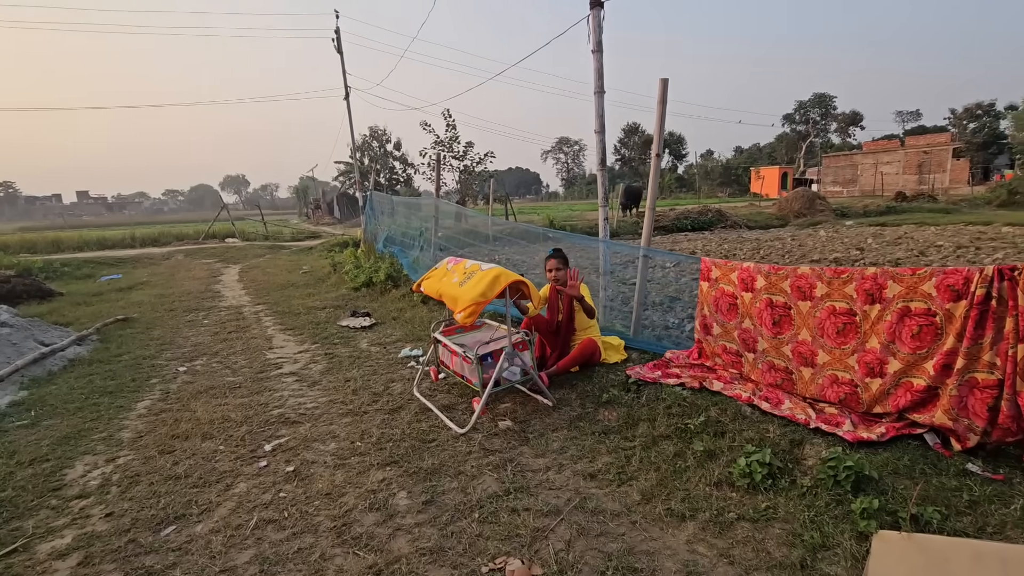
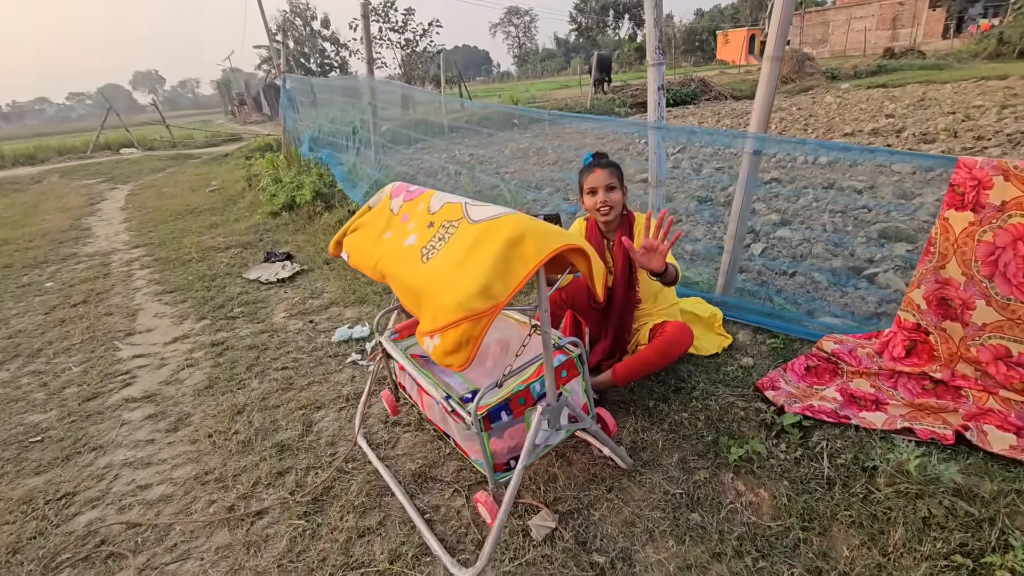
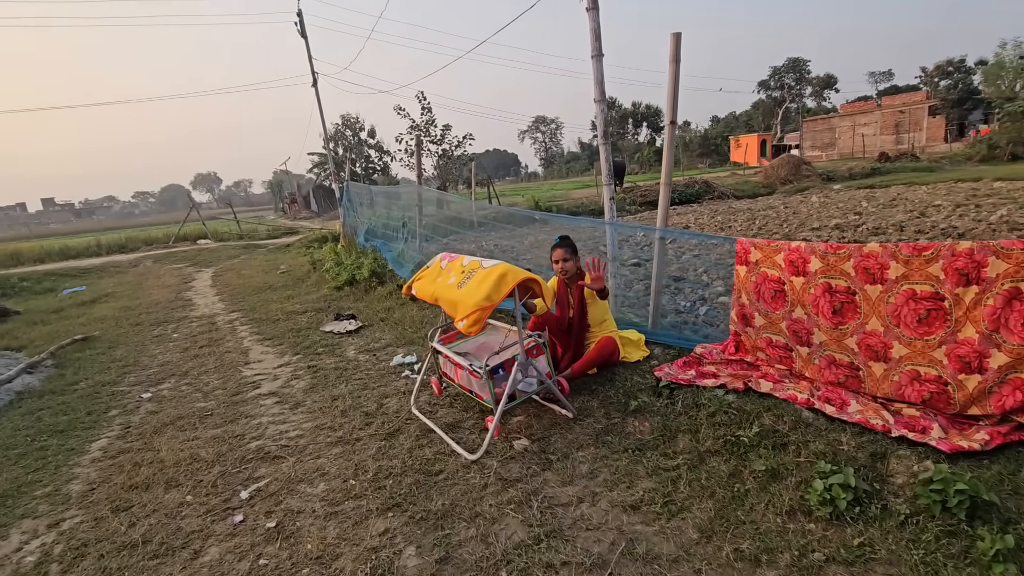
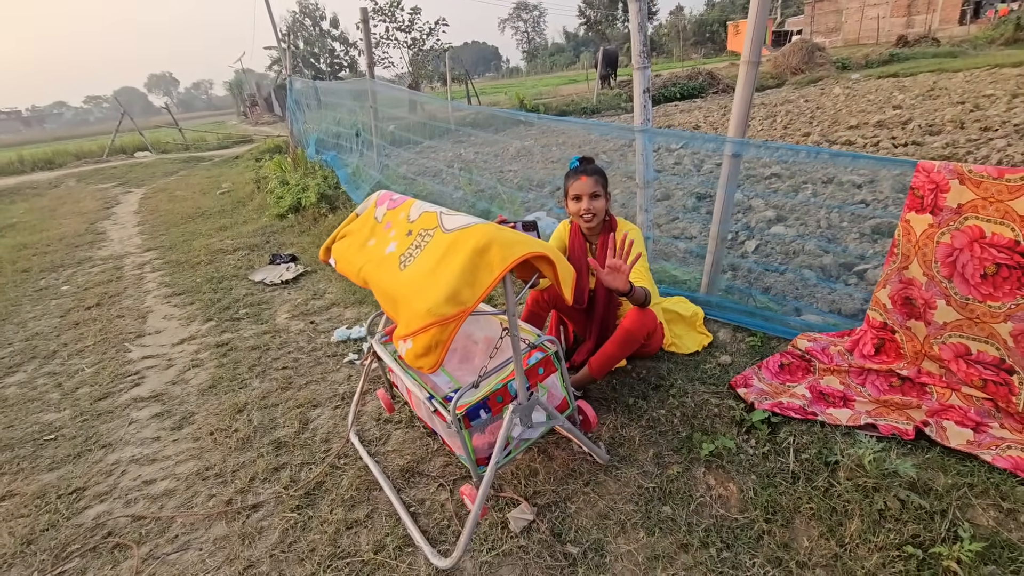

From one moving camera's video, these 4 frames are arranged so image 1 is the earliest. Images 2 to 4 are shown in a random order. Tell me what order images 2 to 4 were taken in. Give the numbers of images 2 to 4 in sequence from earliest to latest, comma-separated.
3, 2, 4
